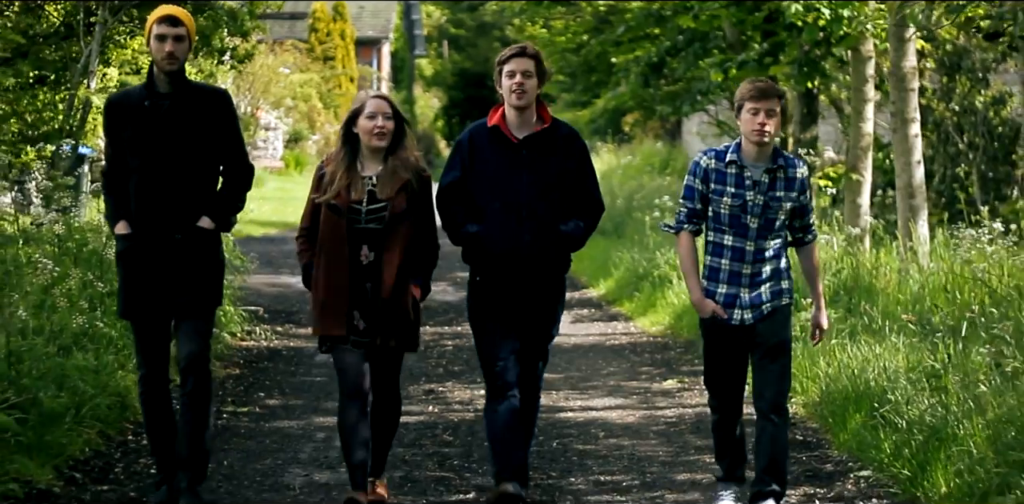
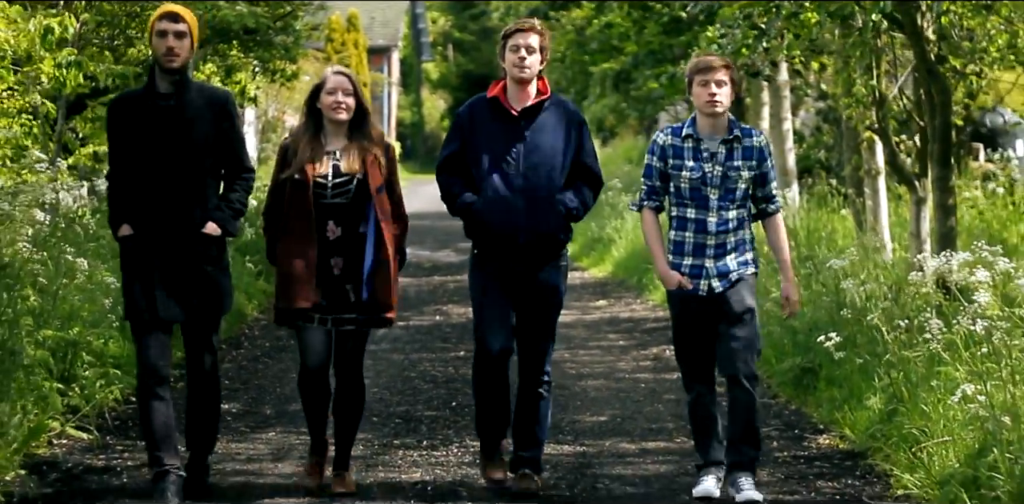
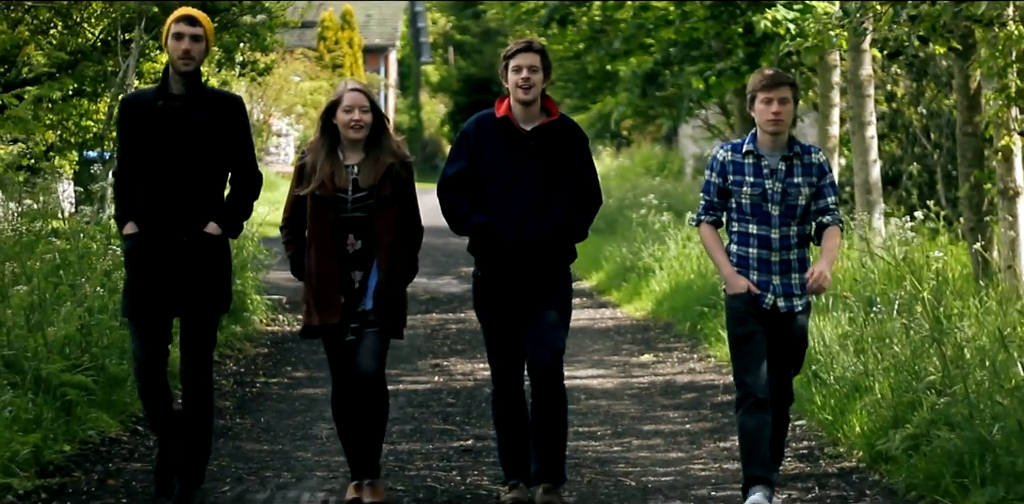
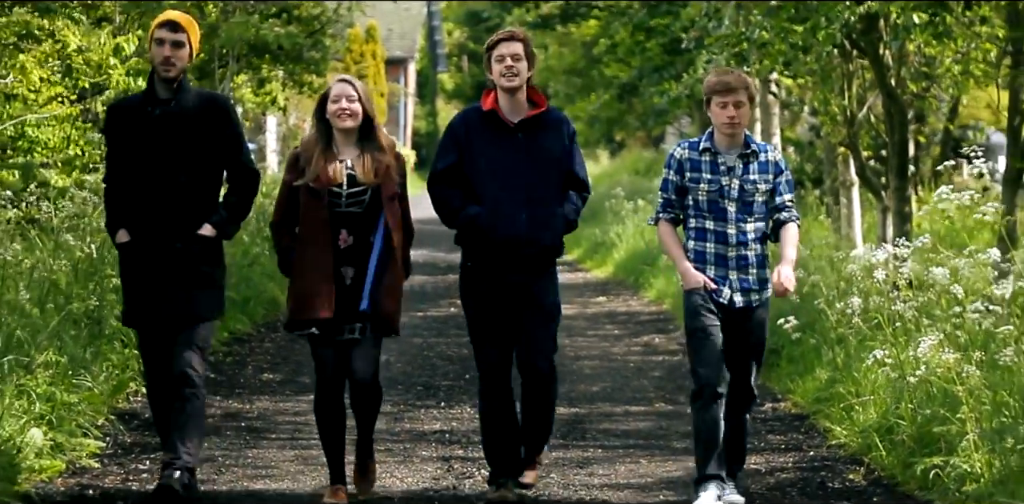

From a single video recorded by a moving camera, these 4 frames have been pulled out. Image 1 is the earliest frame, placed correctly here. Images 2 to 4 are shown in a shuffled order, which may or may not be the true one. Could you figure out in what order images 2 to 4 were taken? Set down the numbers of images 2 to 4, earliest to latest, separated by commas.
3, 2, 4
